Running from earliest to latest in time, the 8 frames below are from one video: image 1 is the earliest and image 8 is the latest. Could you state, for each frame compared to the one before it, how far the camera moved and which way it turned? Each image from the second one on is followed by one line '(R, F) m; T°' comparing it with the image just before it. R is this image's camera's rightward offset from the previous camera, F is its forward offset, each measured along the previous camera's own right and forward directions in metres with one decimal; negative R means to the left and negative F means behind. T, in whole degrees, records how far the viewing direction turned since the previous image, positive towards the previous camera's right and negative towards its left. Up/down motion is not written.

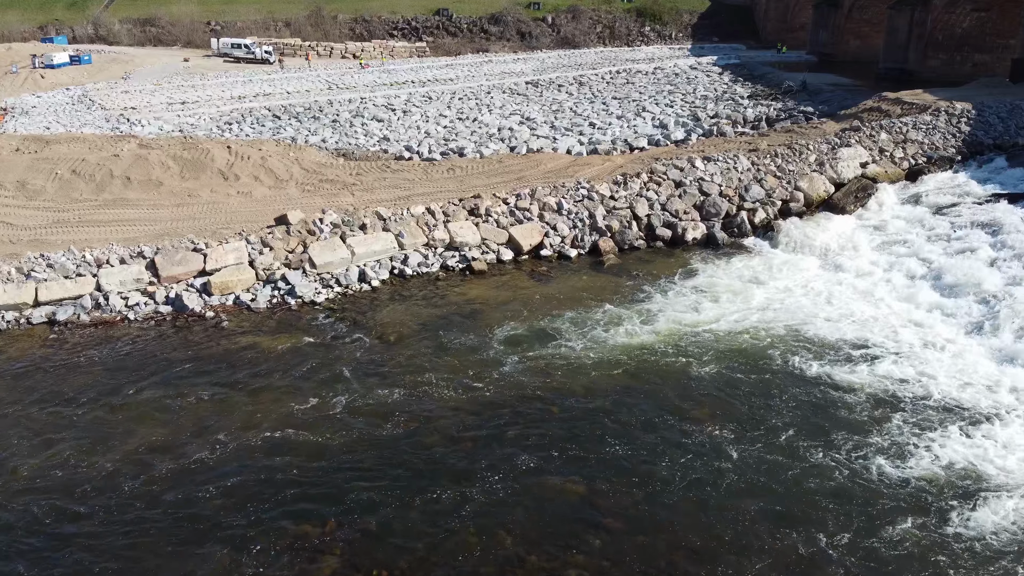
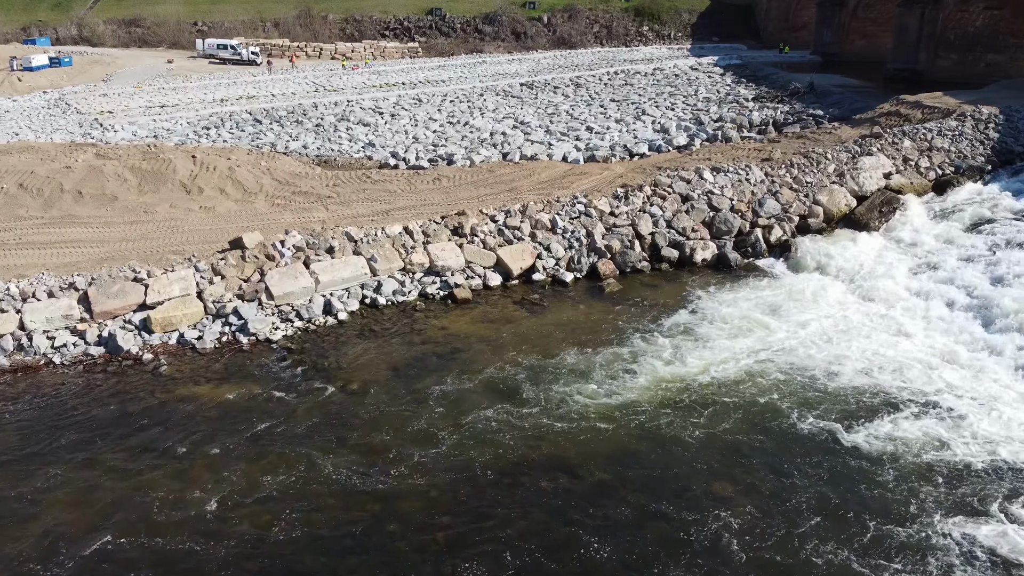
(+0.1, +1.1) m; 0°
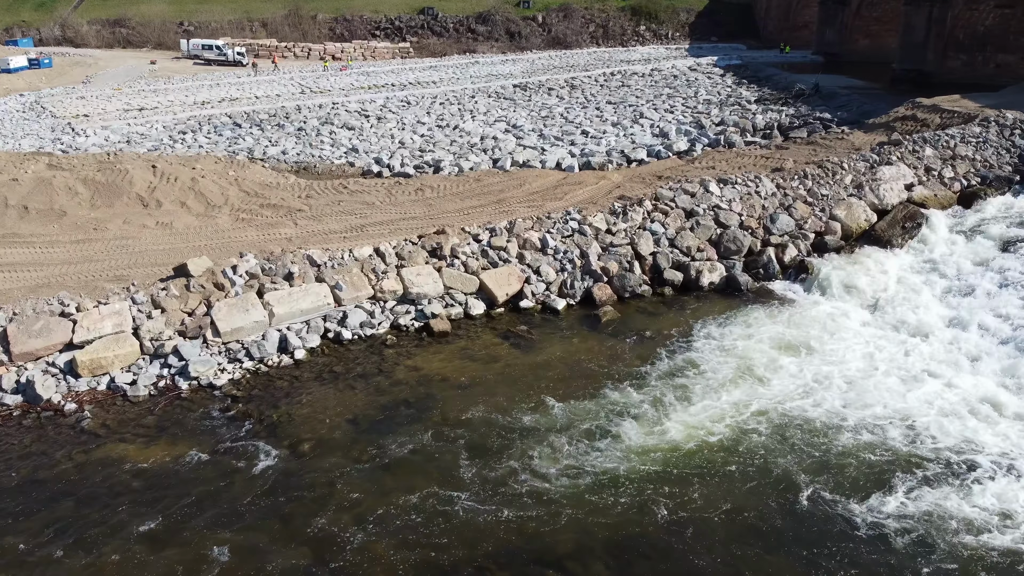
(+0.1, +1.0) m; 0°
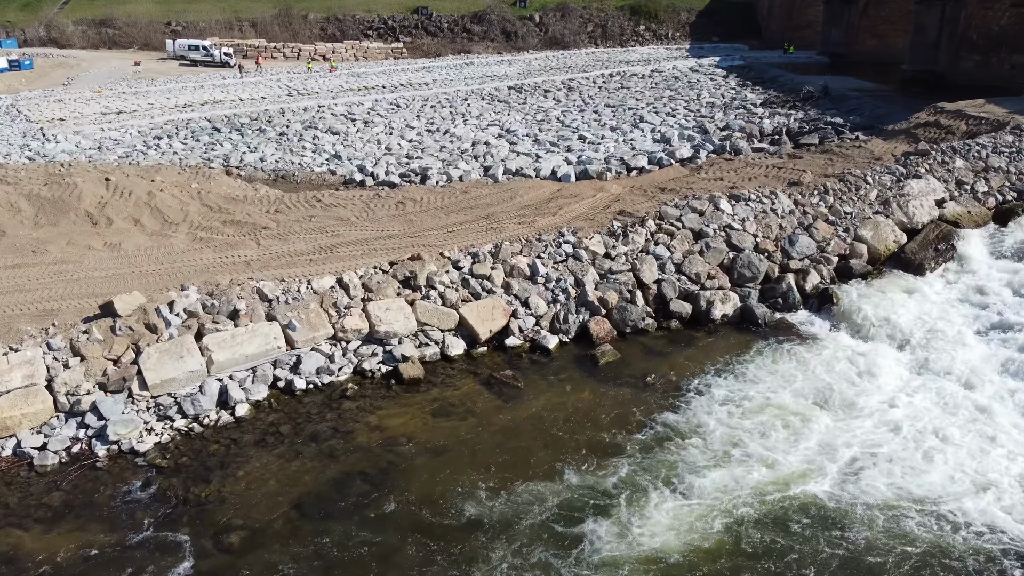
(+0.1, +1.0) m; 0°
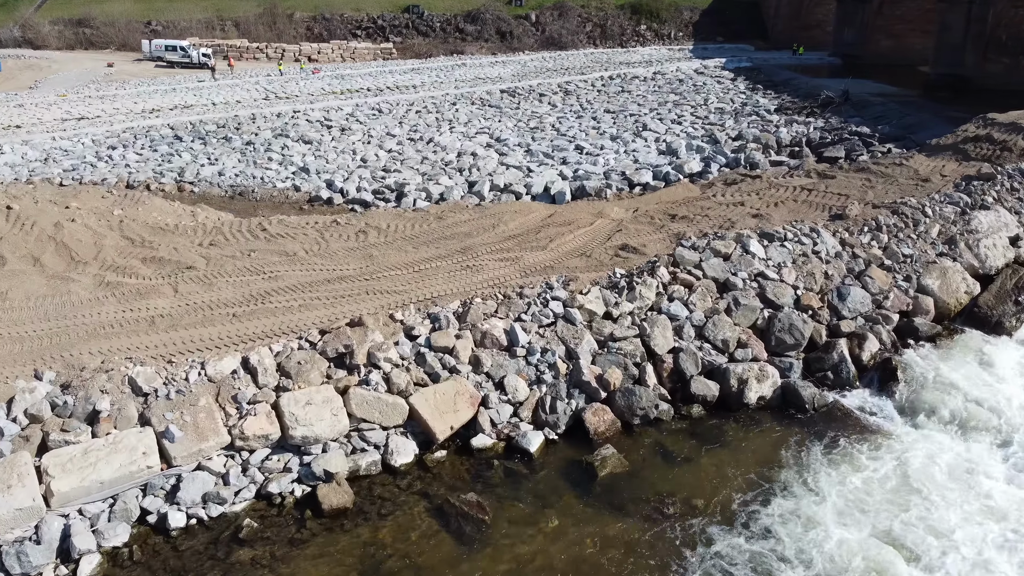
(+0.2, +1.7) m; 0°
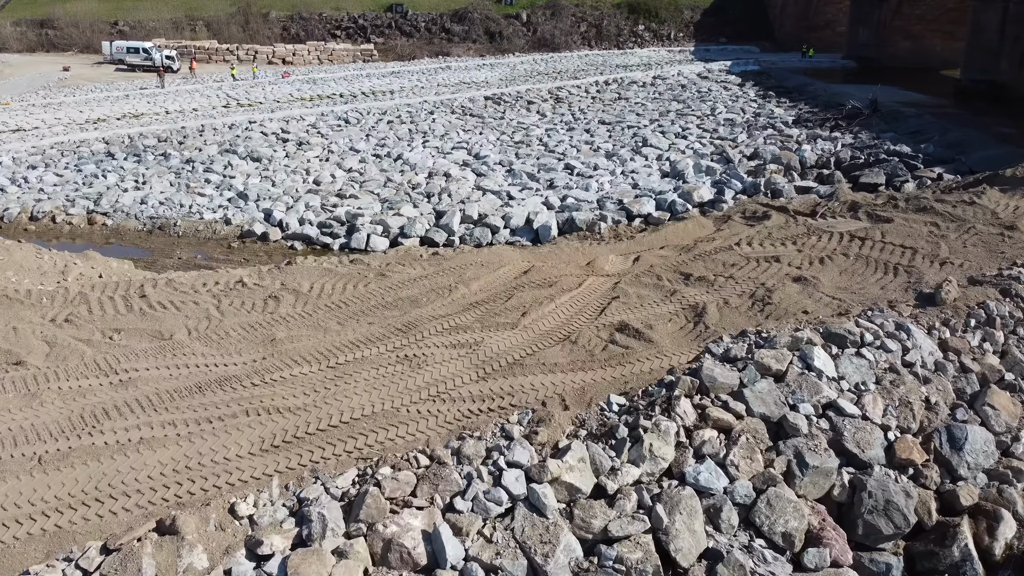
(+0.4, +2.3) m; 0°
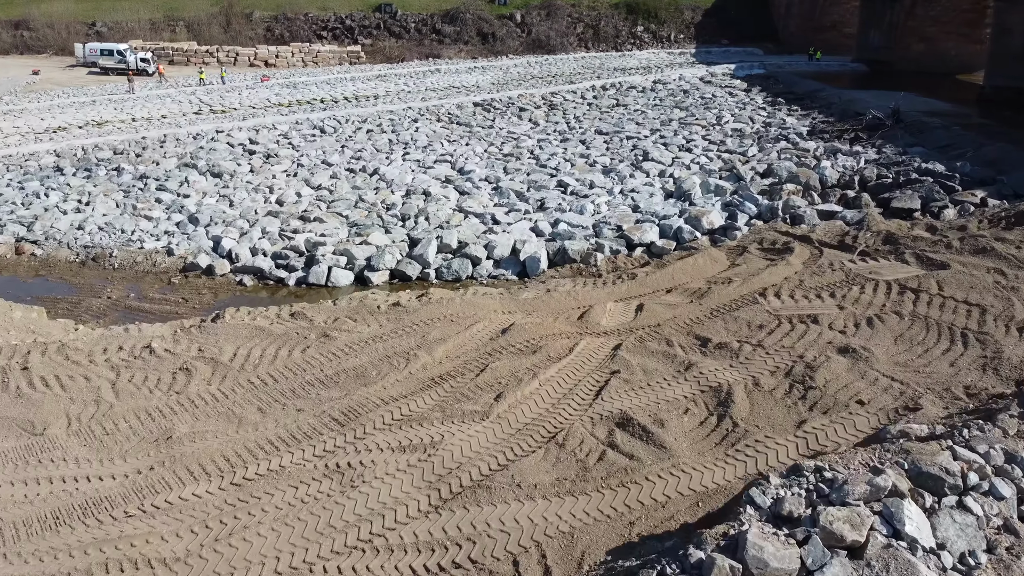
(+0.2, +1.4) m; 0°
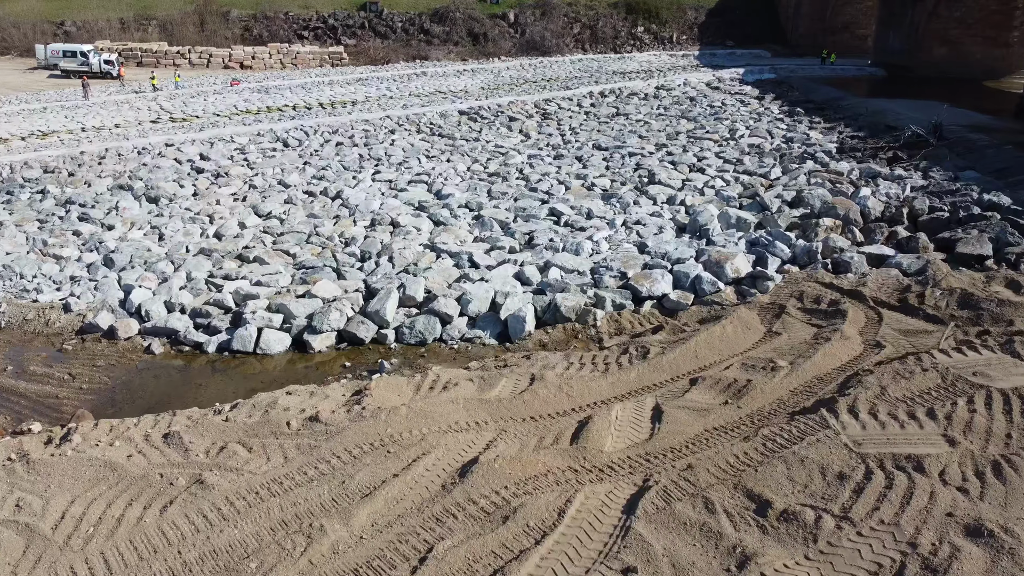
(+0.2, +1.9) m; 0°
